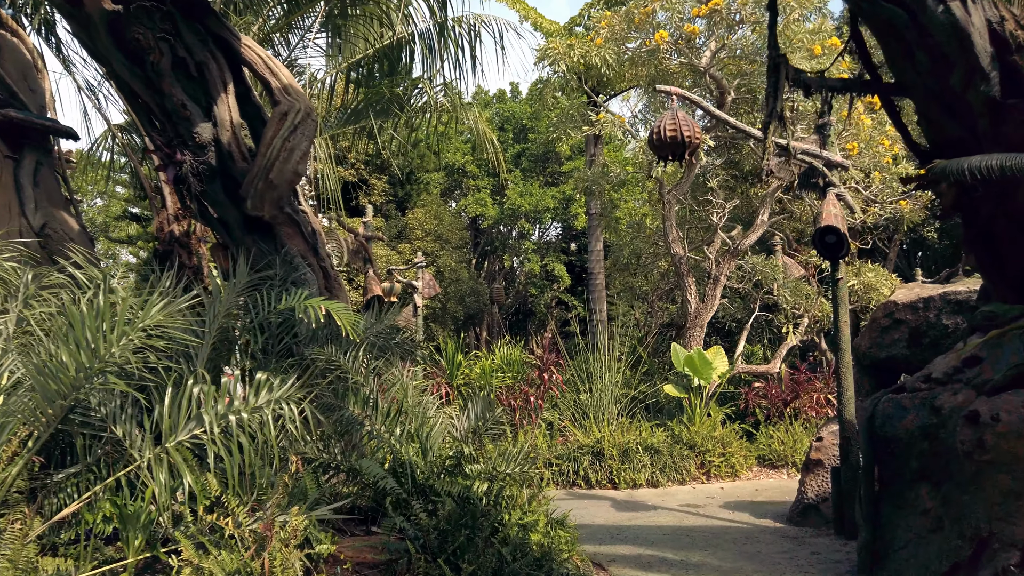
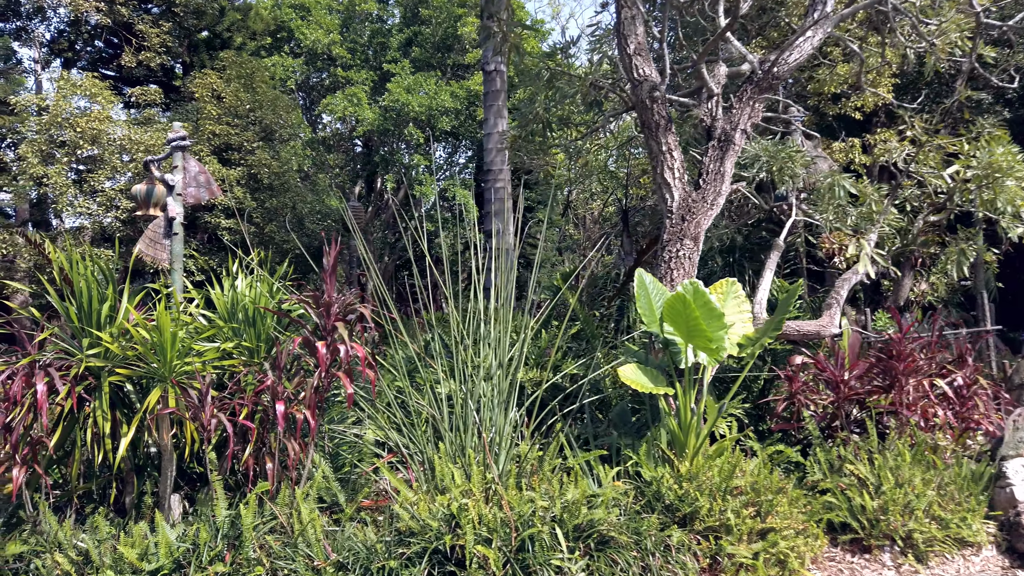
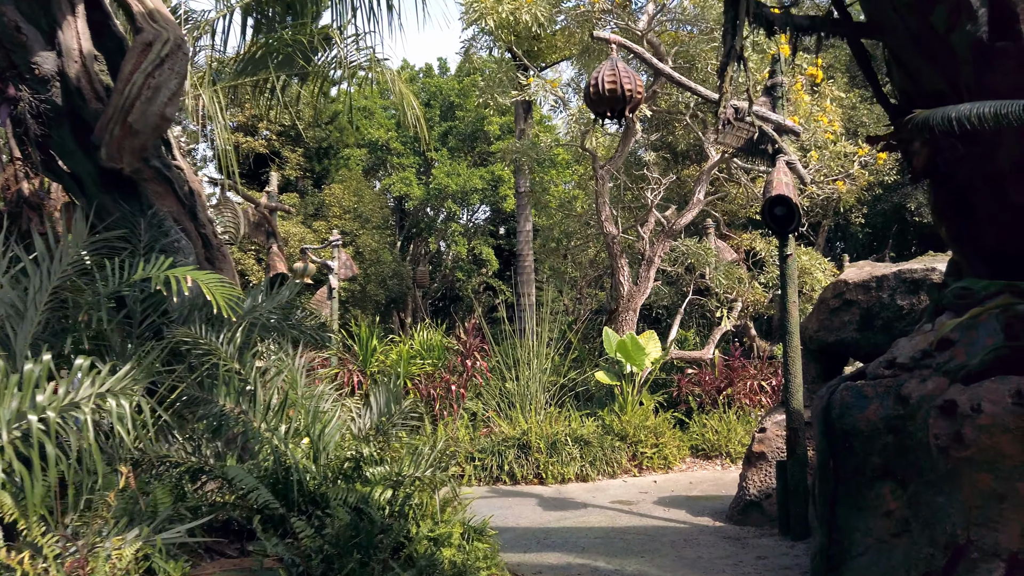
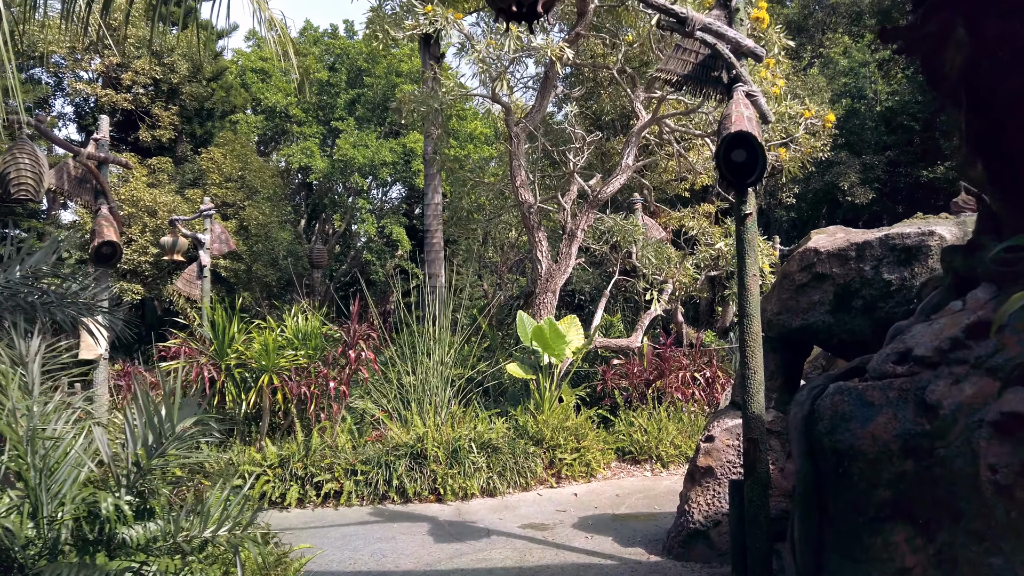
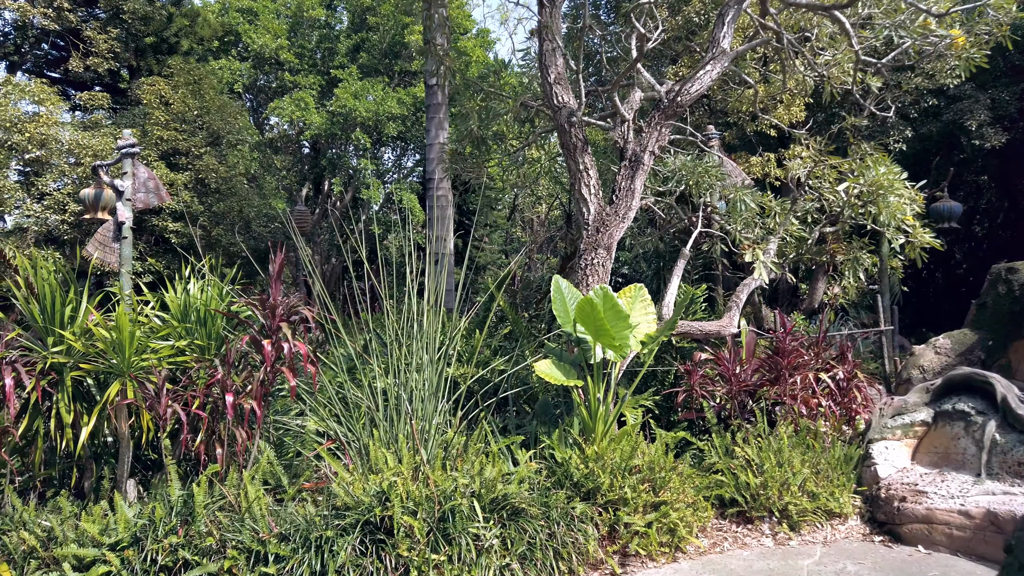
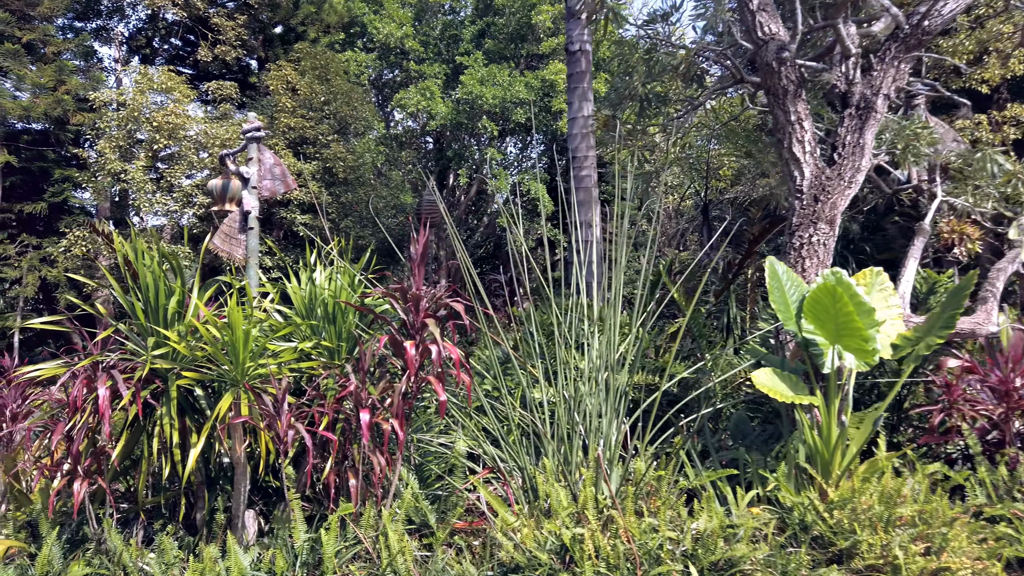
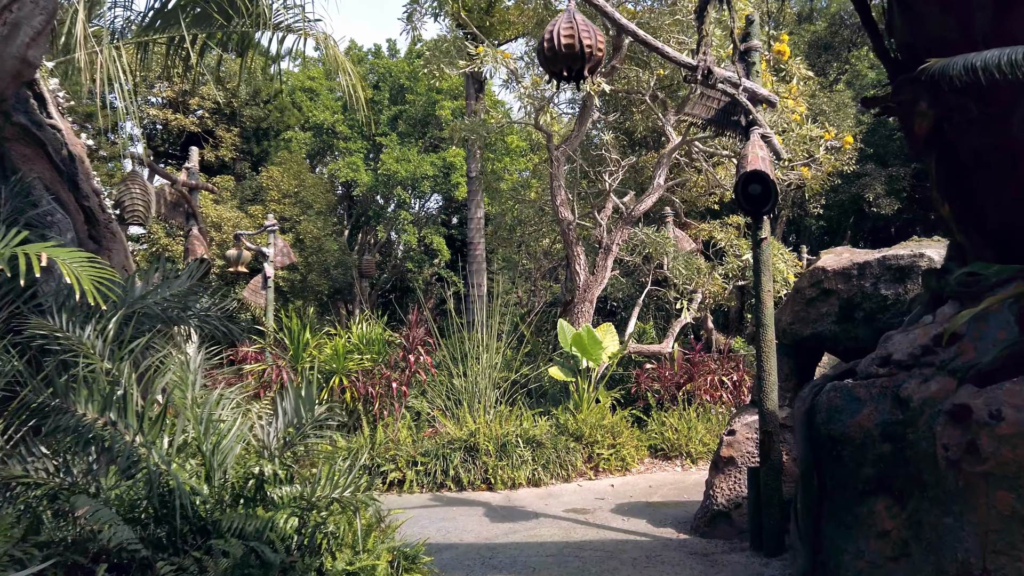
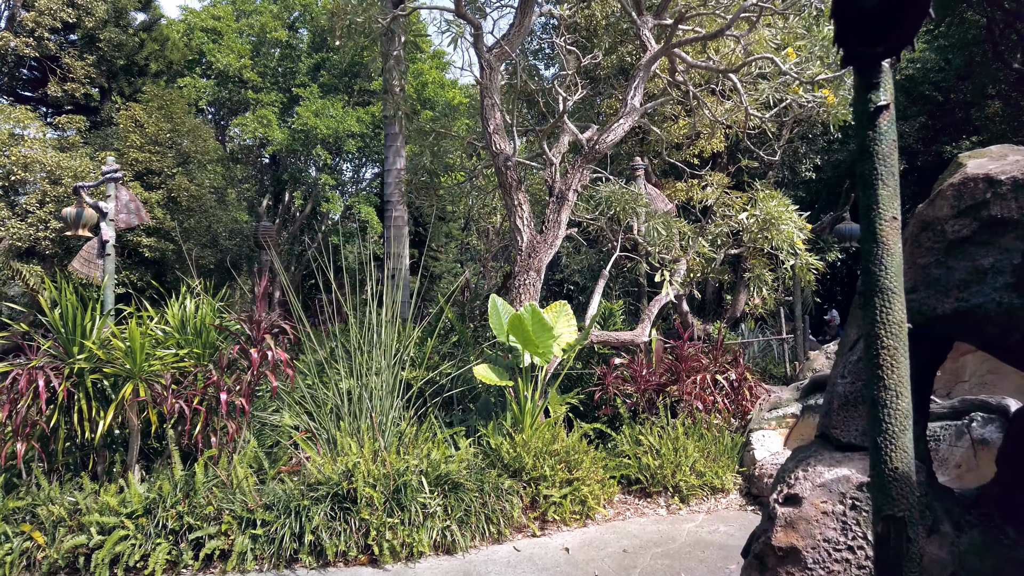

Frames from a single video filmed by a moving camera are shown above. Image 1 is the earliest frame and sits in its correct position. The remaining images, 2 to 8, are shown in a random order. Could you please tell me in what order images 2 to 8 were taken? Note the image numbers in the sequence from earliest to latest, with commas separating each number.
3, 7, 4, 8, 5, 2, 6
